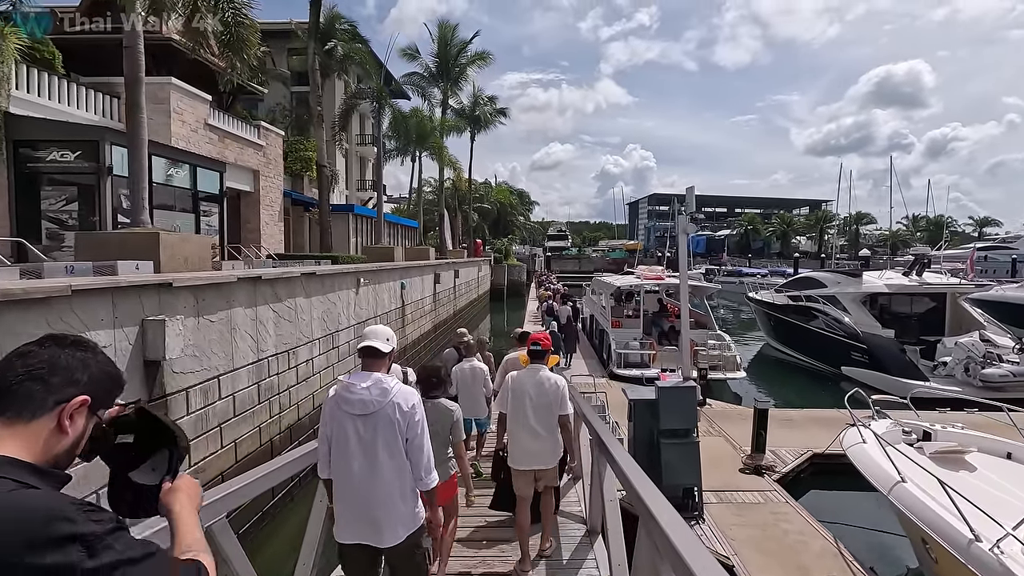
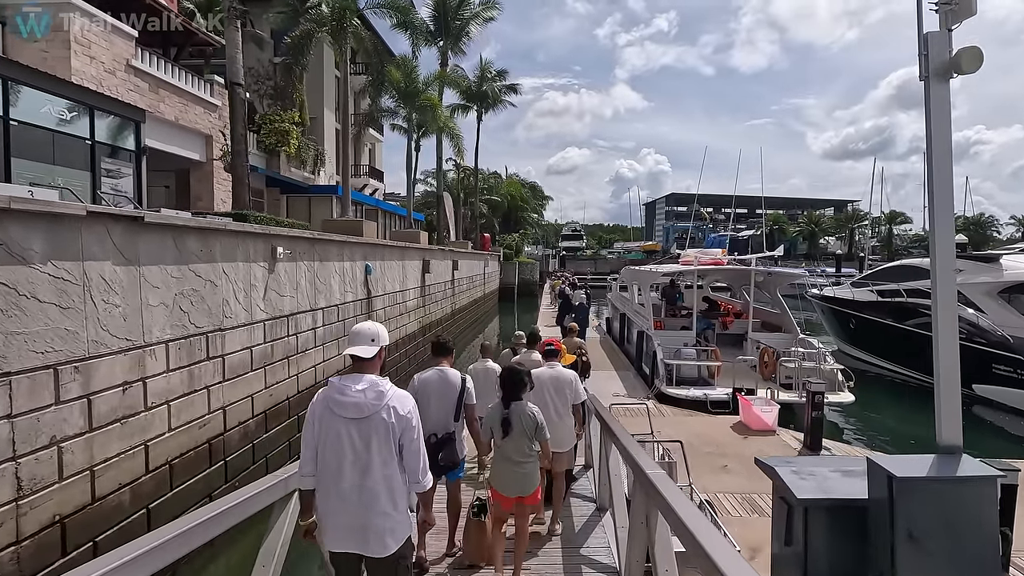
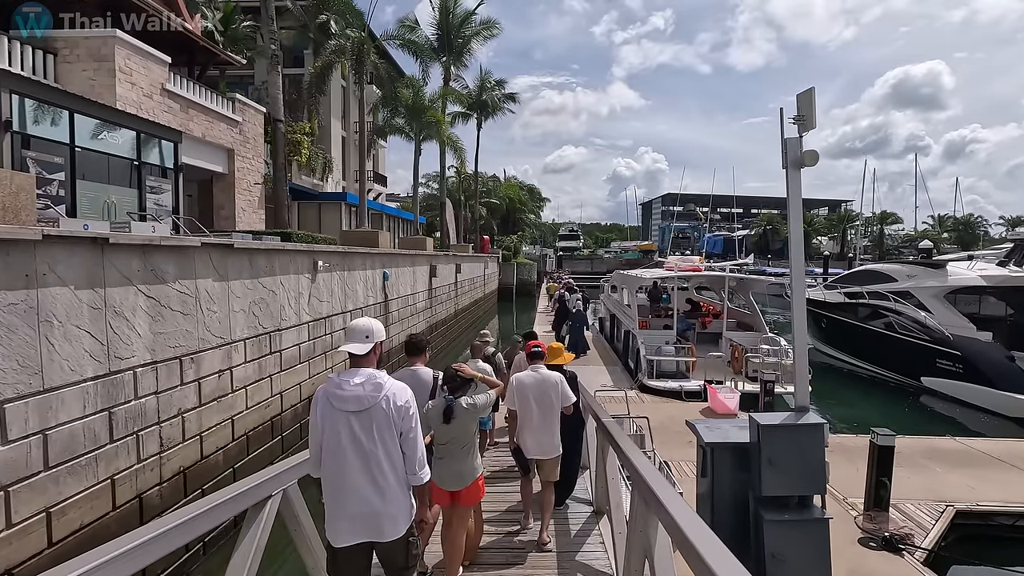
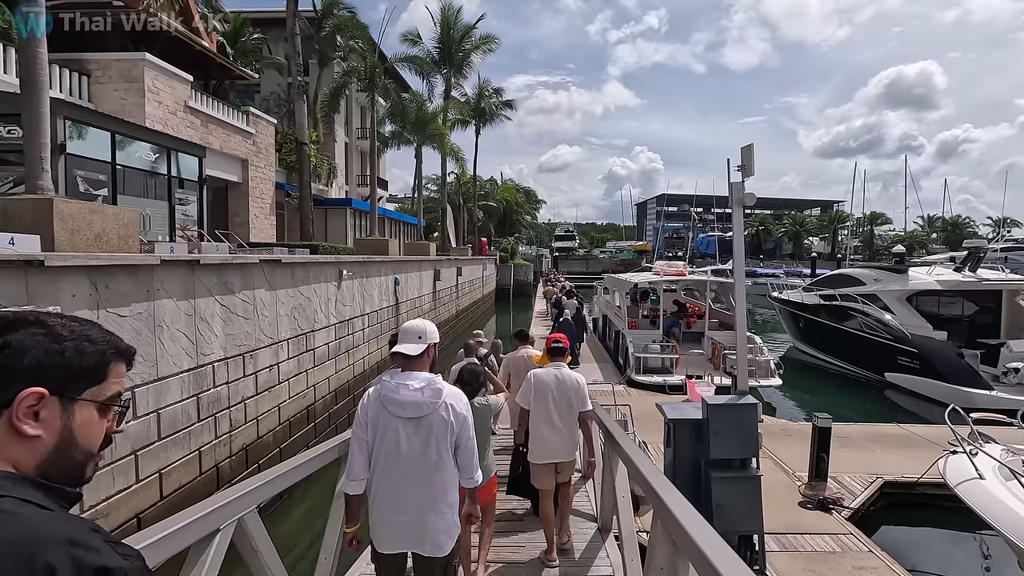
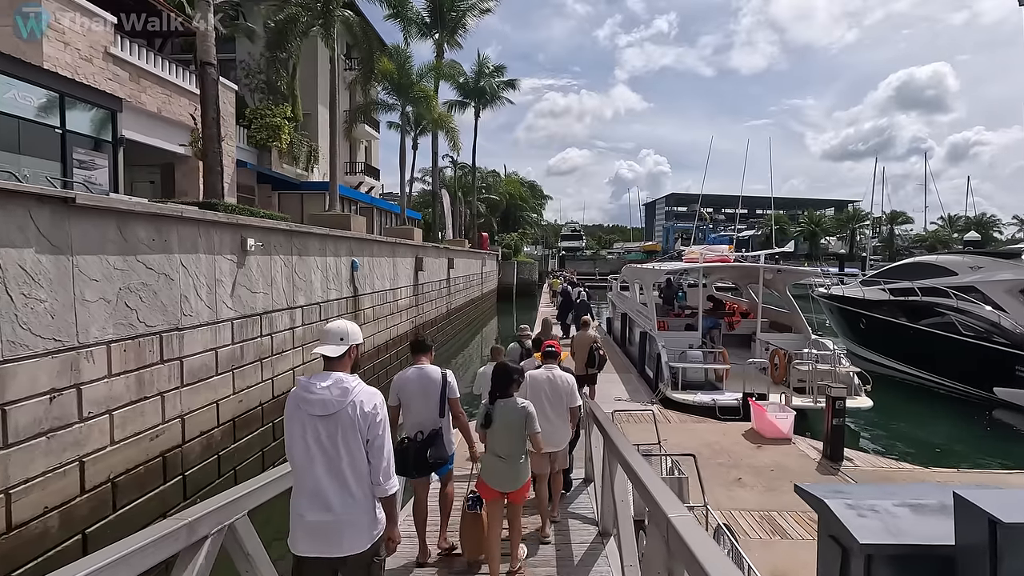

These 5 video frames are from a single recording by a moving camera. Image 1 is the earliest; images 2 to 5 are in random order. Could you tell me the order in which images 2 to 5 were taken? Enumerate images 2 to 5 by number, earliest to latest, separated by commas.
4, 3, 2, 5
